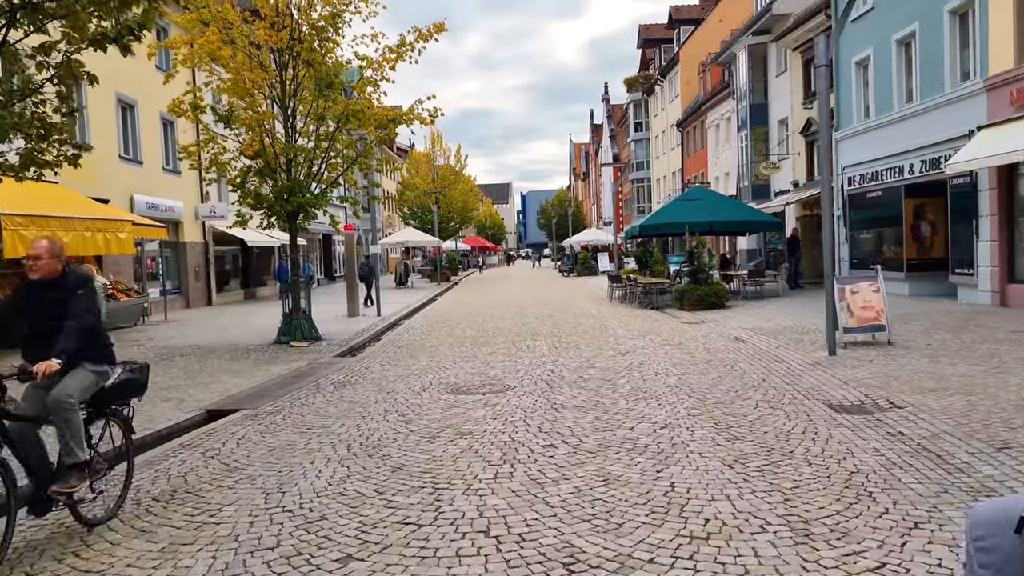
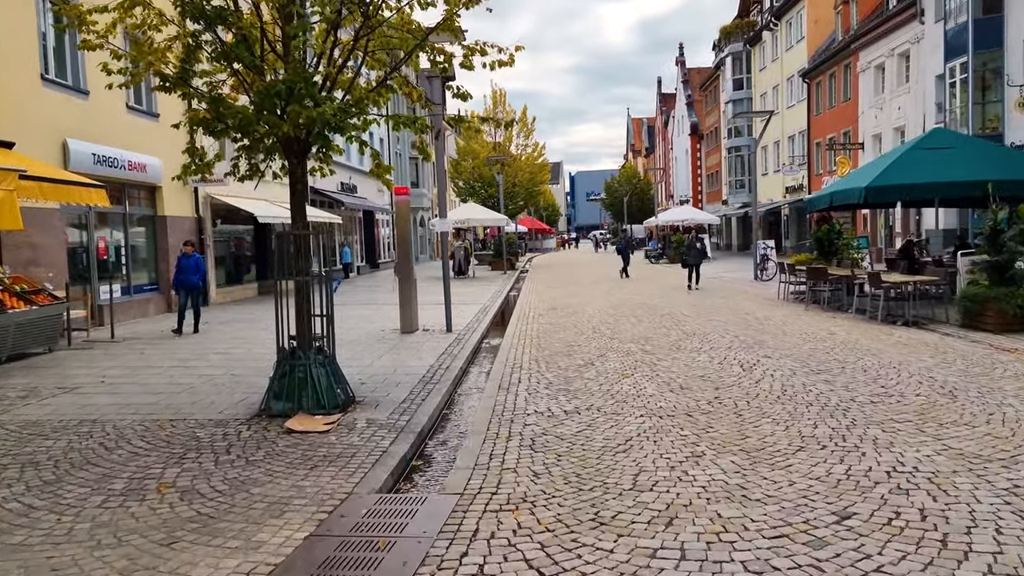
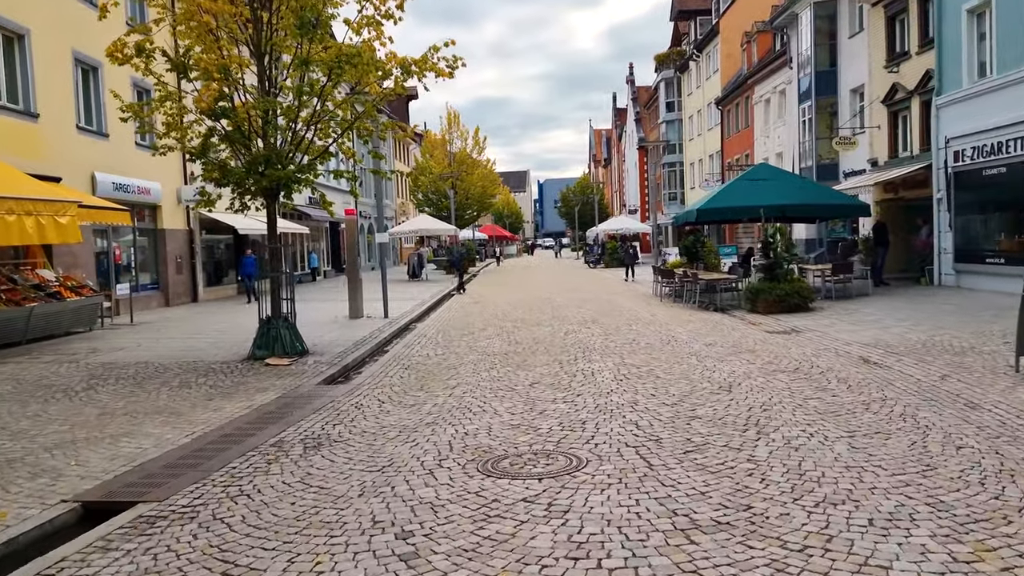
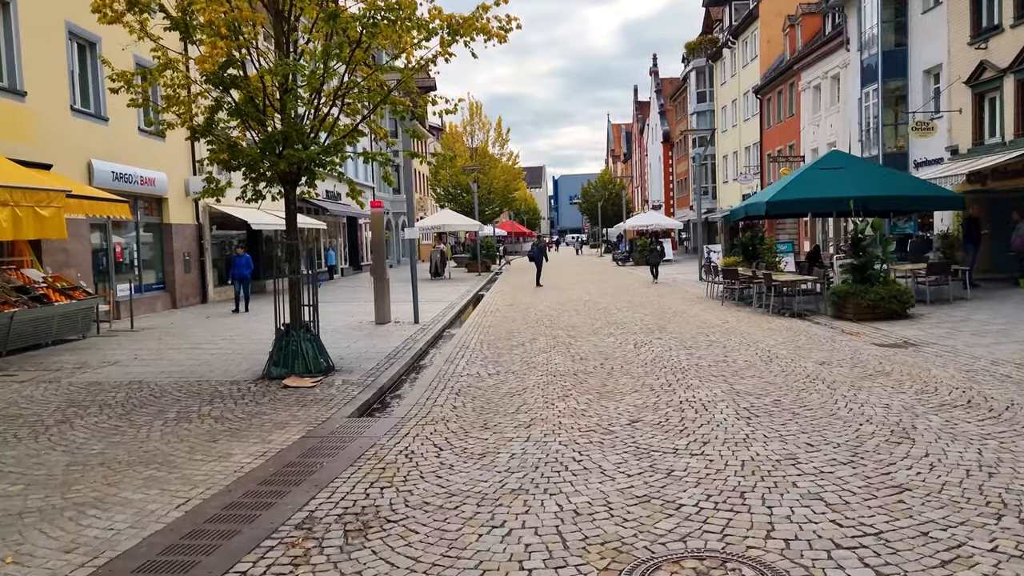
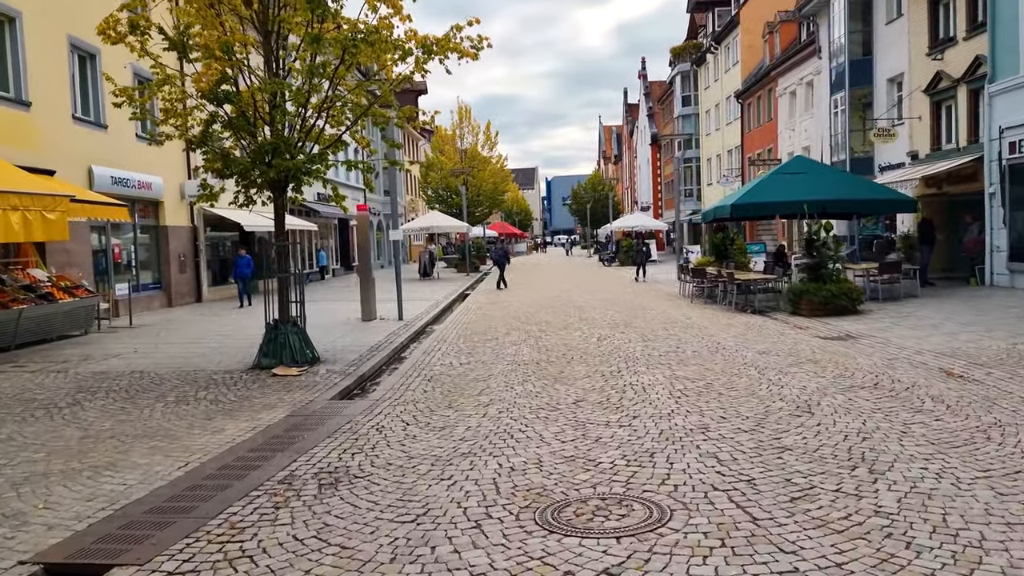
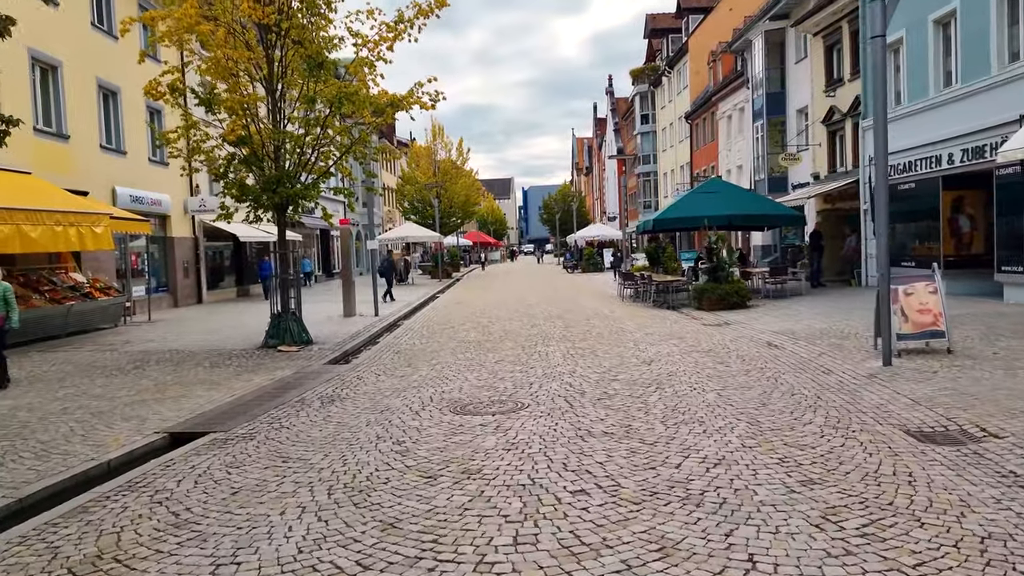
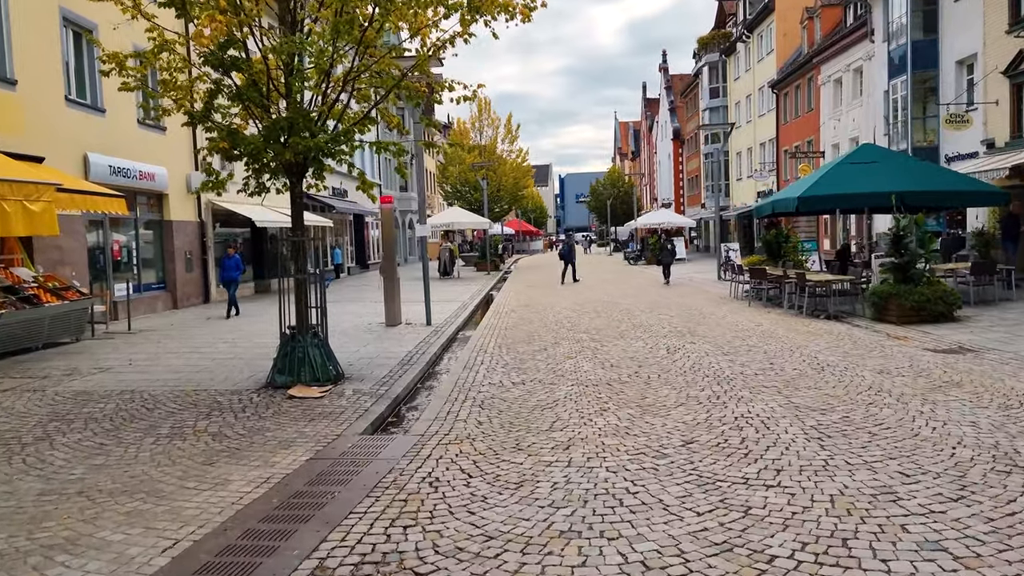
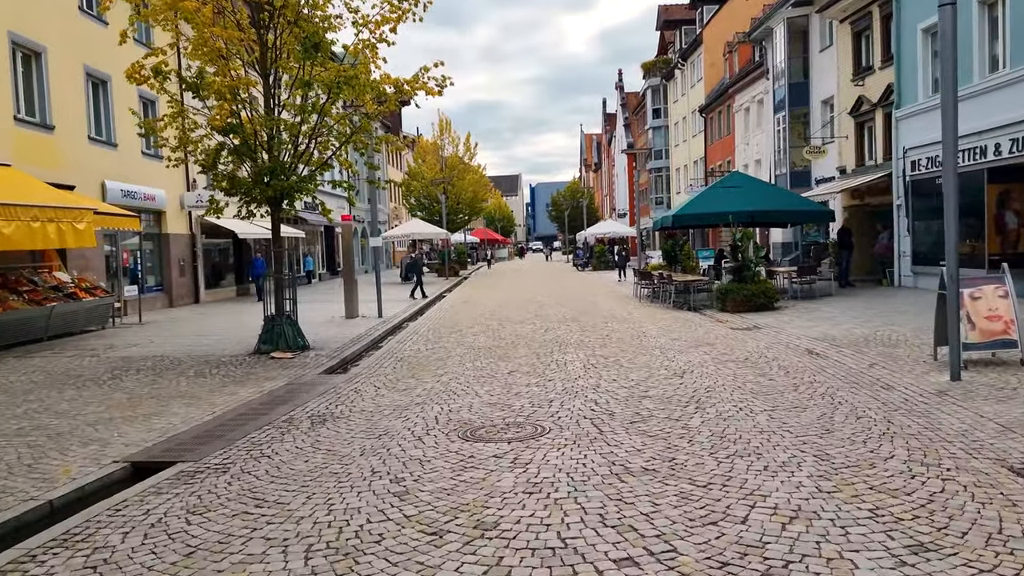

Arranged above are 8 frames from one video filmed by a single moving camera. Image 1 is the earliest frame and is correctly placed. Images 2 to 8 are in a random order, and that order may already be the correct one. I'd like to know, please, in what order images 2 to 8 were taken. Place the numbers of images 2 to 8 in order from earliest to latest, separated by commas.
6, 8, 3, 5, 4, 7, 2
